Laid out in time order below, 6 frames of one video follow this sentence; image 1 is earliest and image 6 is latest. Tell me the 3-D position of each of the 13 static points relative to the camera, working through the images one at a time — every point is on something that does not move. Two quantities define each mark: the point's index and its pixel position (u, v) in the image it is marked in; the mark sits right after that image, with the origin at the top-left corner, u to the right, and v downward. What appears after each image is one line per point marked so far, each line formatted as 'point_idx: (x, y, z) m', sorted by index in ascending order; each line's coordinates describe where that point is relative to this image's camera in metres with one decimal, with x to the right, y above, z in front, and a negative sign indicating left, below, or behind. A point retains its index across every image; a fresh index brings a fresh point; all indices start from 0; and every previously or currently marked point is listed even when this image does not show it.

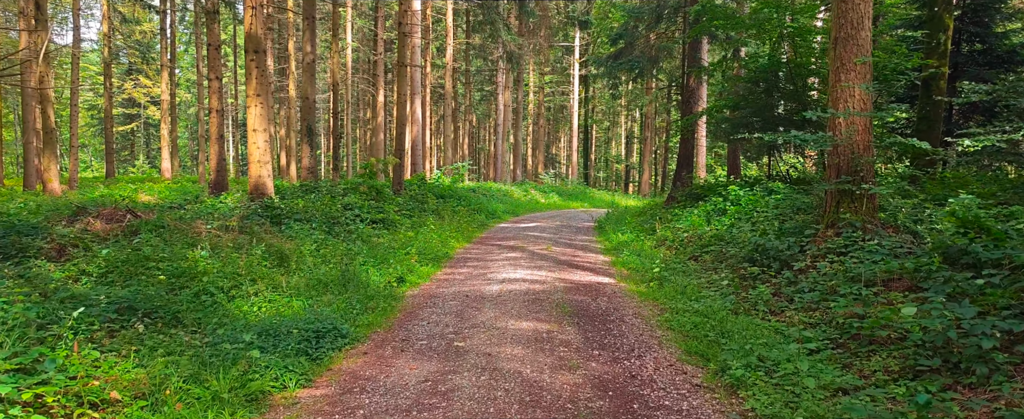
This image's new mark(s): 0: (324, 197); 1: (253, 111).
0: (-4.0, +0.3, +18.2) m
1: (-4.9, +1.9, +16.4) m
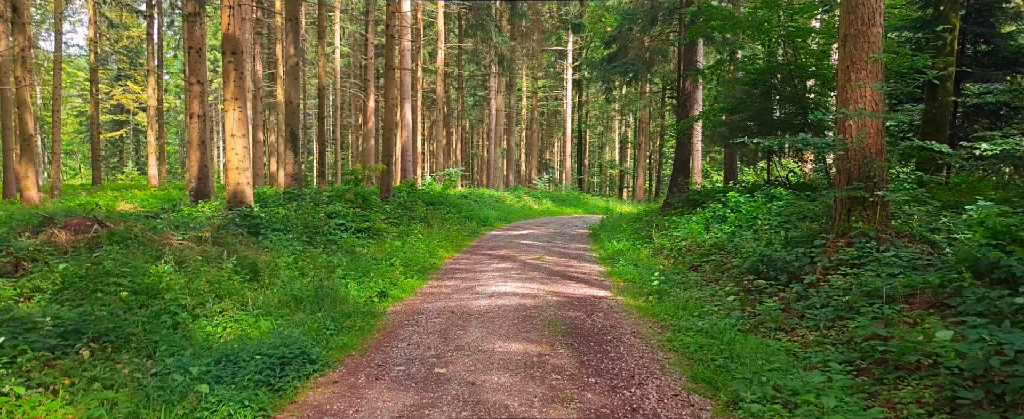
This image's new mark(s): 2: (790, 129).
0: (-4.2, +0.1, +17.4) m
1: (-5.1, +1.7, +15.7) m
2: (+5.9, +1.7, +18.6) m
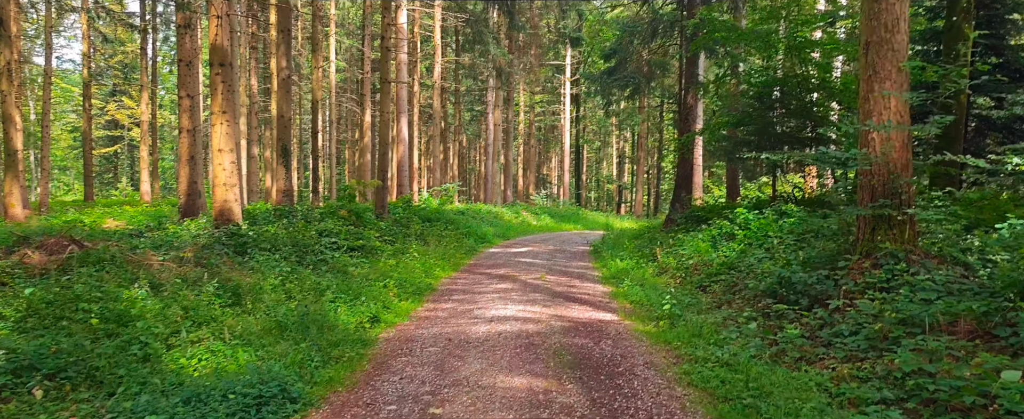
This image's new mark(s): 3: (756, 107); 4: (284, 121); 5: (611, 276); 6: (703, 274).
0: (-4.2, -0.3, +16.7) m
1: (-5.1, +1.4, +15.0) m
2: (+5.8, +1.3, +18.0) m
3: (+5.1, +2.1, +18.4) m
4: (-5.2, +2.0, +19.7) m
5: (+1.9, -1.2, +16.3) m
6: (+3.1, -1.0, +14.0) m
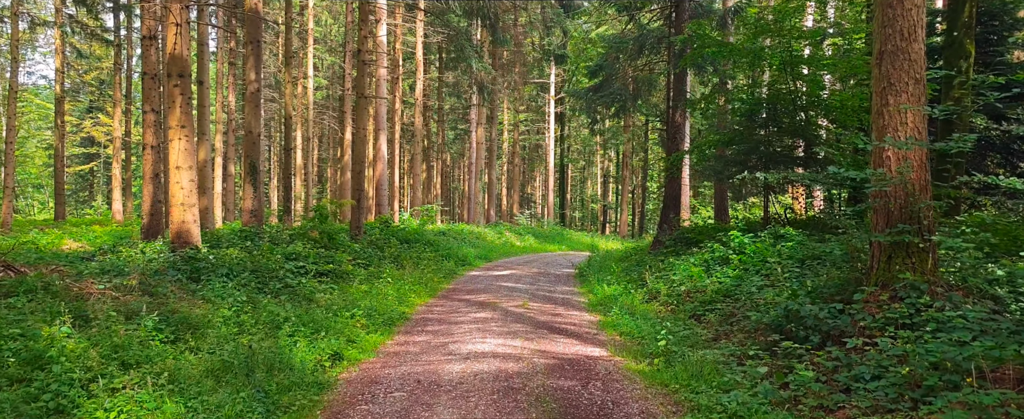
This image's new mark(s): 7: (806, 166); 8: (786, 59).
0: (-4.5, -0.6, +15.7) m
1: (-5.4, +1.0, +14.0) m
2: (+5.5, +0.9, +17.1) m
3: (+4.8, +1.7, +17.5) m
4: (-5.6, +1.6, +18.6) m
5: (+1.5, -1.6, +15.3) m
6: (+2.8, -1.4, +13.0) m
7: (+5.7, +0.8, +17.0) m
8: (+5.4, +3.0, +17.0) m
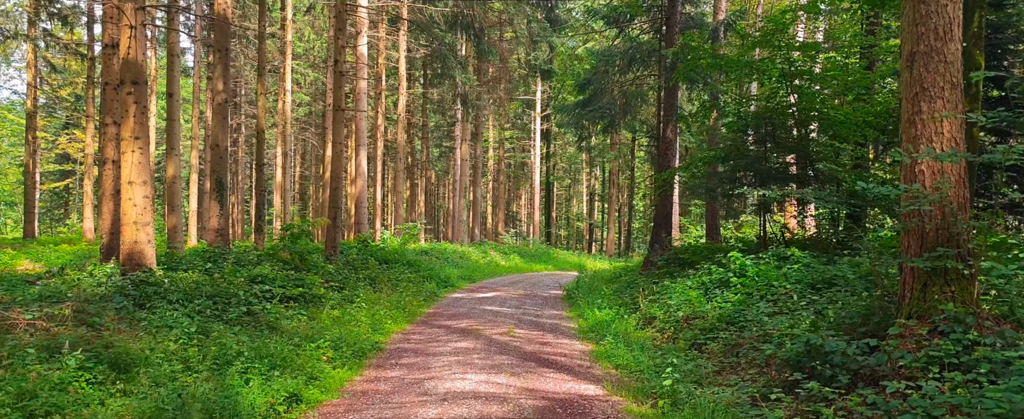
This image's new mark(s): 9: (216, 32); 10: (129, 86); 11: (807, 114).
0: (-4.8, -1.0, +14.5) m
1: (-5.7, +0.7, +12.8) m
2: (+5.2, +0.5, +16.1) m
3: (+4.5, +1.3, +16.5) m
4: (-5.9, +1.2, +17.5) m
5: (+1.3, -2.0, +14.2) m
6: (+2.6, -1.7, +11.9) m
7: (+5.4, +0.5, +16.0) m
8: (+5.1, +2.6, +16.0) m
9: (-5.9, +3.6, +17.3) m
10: (-5.7, +1.8, +12.8) m
11: (+5.5, +1.8, +16.0) m
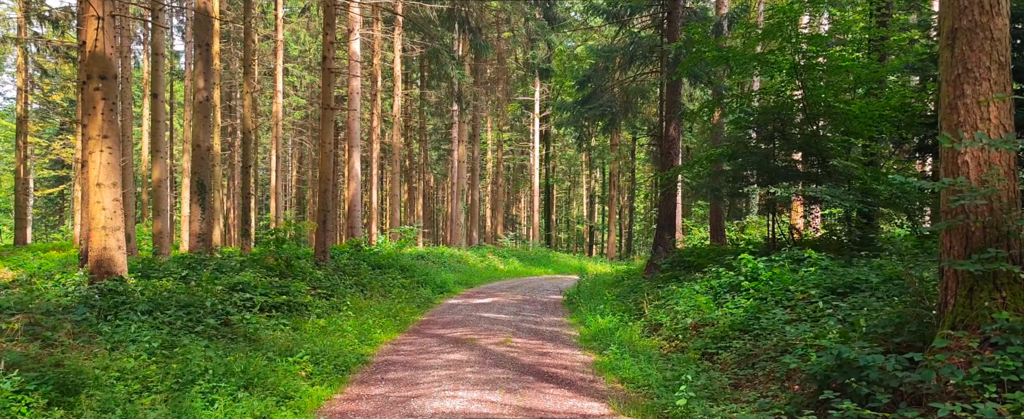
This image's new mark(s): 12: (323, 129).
0: (-4.8, -1.0, +13.6) m
1: (-5.7, +0.7, +12.0) m
2: (+5.1, +0.5, +15.2) m
3: (+4.4, +1.3, +15.7) m
4: (-6.0, +1.1, +16.6) m
5: (+1.2, -2.0, +13.4) m
6: (+2.5, -1.7, +11.1) m
7: (+5.4, +0.5, +15.1) m
8: (+5.0, +2.6, +15.2) m
9: (-6.0, +3.5, +16.5) m
10: (-5.8, +1.8, +12.0) m
11: (+5.4, +1.8, +15.2) m
12: (-4.3, +1.9, +19.9) m
